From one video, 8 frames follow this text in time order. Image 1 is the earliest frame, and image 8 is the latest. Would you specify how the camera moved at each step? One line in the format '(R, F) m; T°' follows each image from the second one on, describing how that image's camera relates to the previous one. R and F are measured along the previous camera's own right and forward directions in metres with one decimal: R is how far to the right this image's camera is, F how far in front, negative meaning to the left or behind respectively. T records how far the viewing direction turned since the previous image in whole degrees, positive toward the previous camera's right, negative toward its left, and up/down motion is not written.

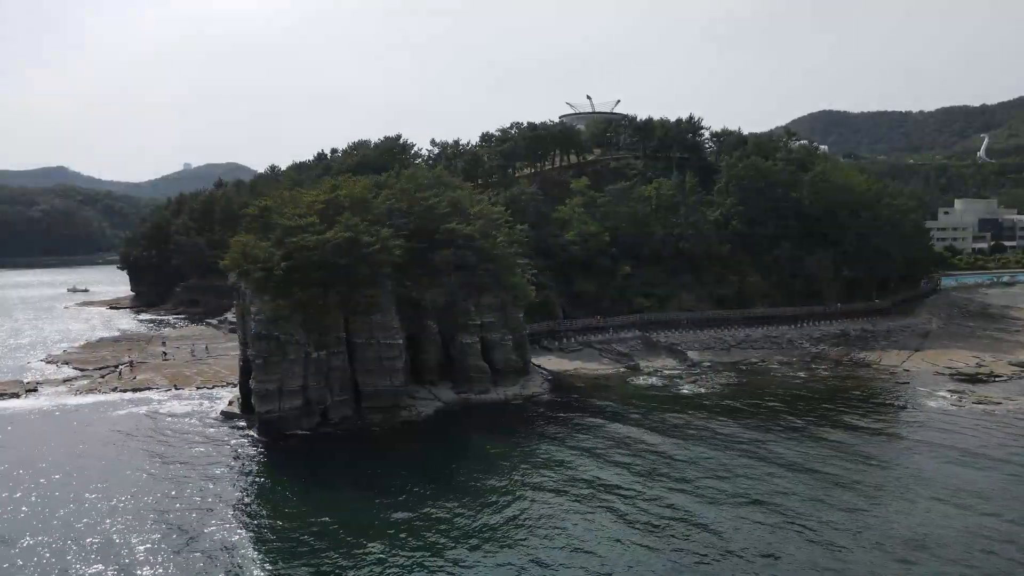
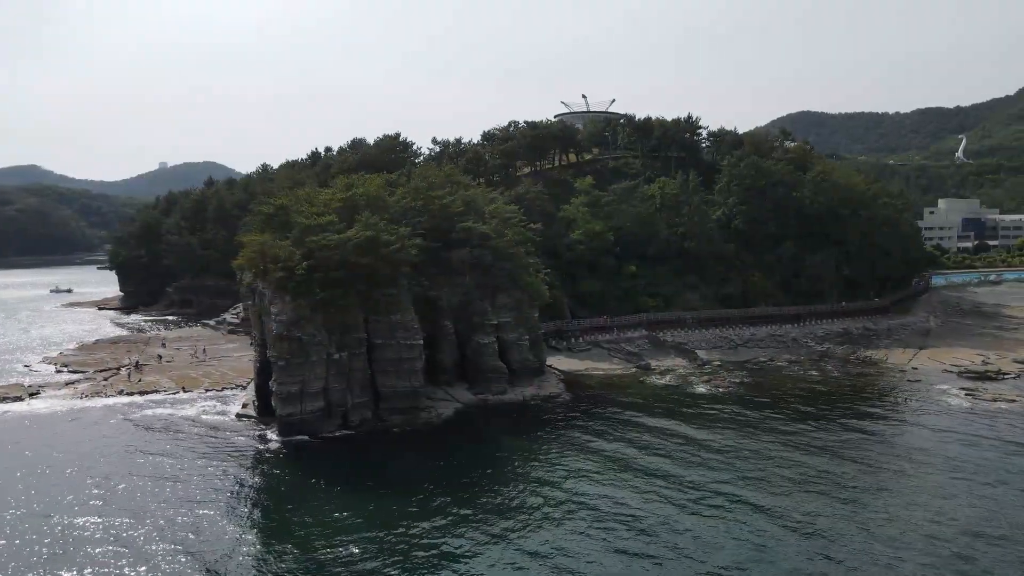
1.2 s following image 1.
(-1.9, +0.4) m; +1°
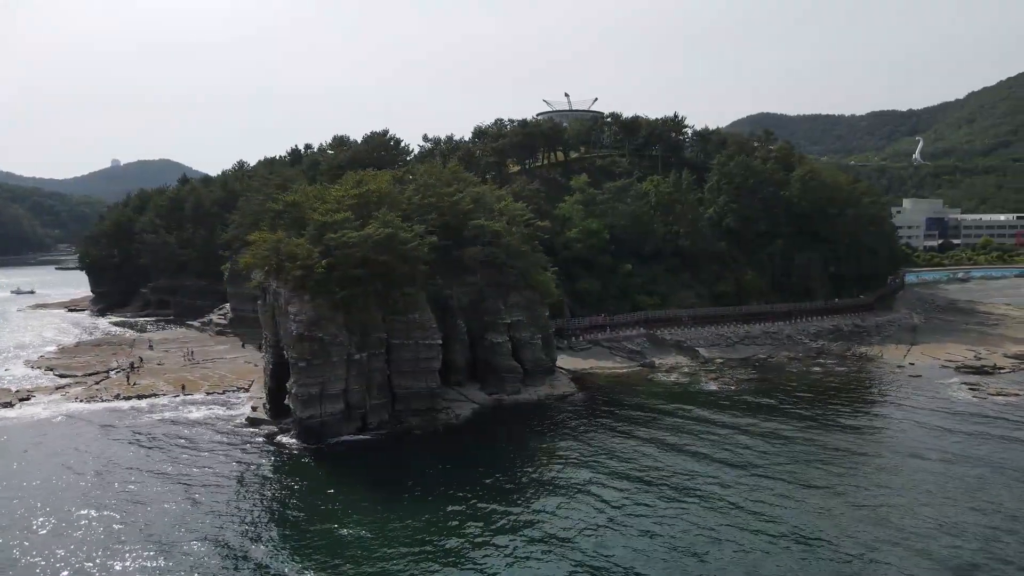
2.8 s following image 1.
(-2.6, +0.6) m; +3°
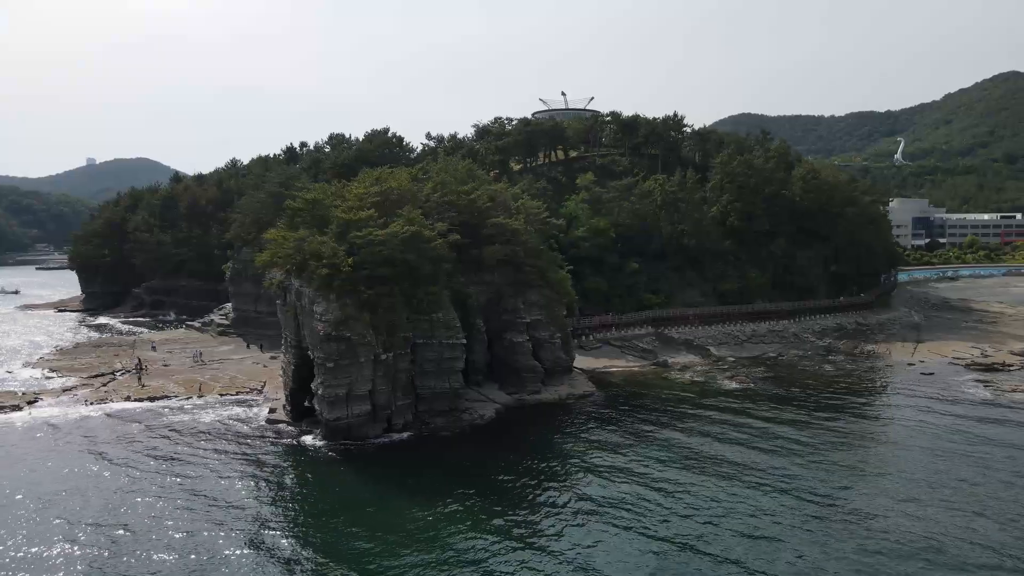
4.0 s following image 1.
(-1.9, +0.4) m; +1°
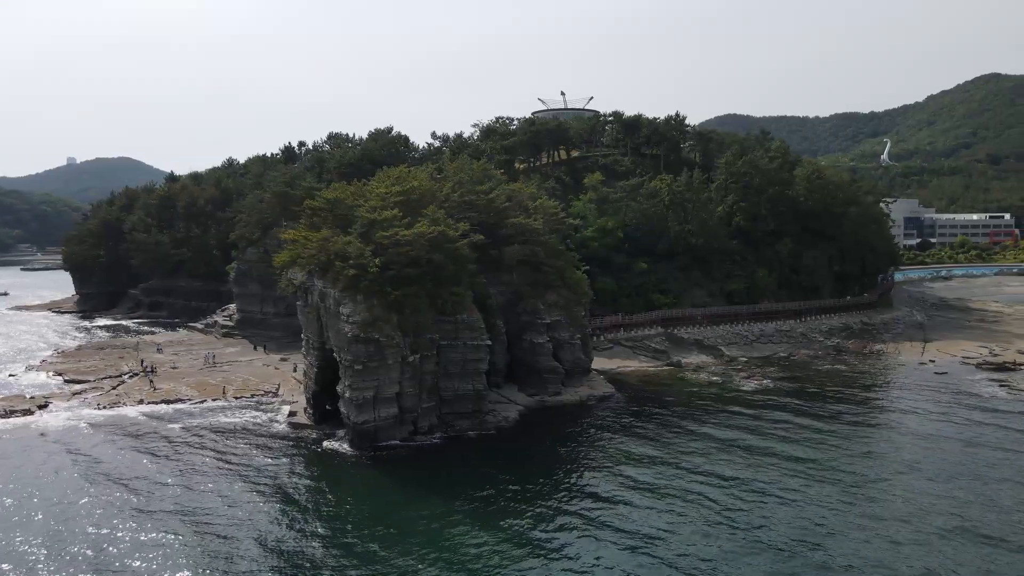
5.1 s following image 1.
(-1.7, +0.3) m; +1°
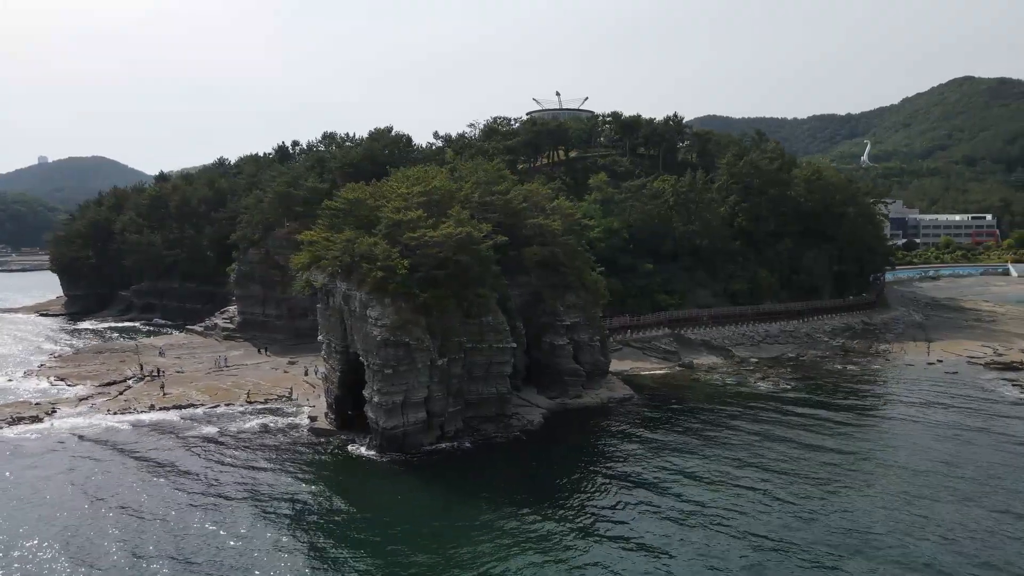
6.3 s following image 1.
(-2.0, +0.4) m; +1°
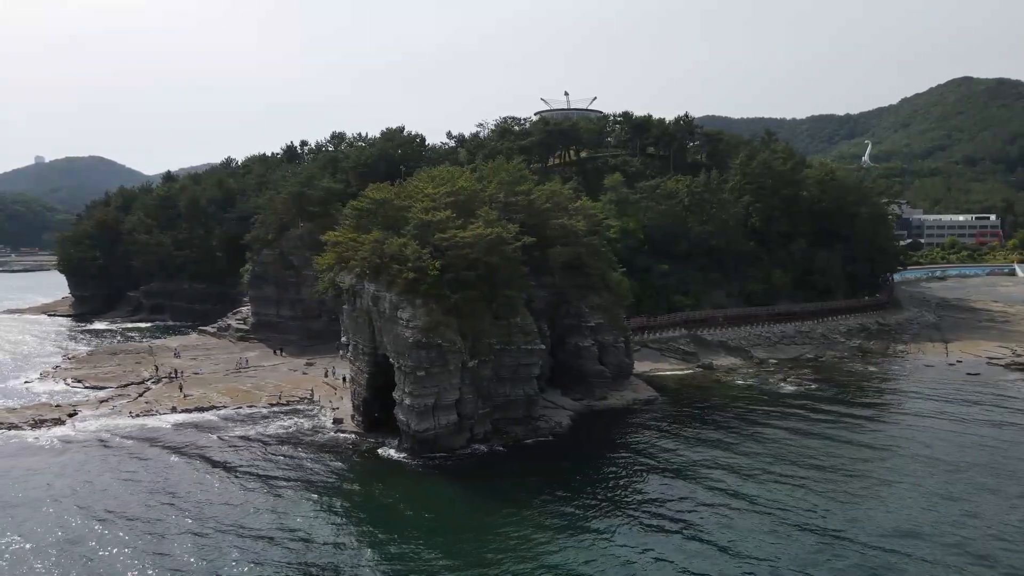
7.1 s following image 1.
(-1.3, +0.3) m; 0°
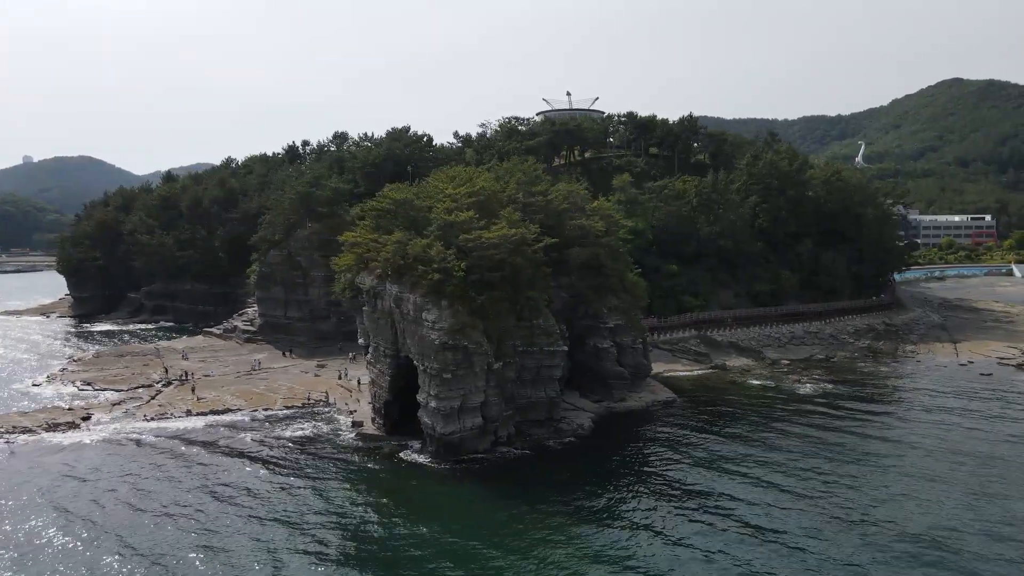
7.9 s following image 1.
(-1.3, +0.3) m; +1°
